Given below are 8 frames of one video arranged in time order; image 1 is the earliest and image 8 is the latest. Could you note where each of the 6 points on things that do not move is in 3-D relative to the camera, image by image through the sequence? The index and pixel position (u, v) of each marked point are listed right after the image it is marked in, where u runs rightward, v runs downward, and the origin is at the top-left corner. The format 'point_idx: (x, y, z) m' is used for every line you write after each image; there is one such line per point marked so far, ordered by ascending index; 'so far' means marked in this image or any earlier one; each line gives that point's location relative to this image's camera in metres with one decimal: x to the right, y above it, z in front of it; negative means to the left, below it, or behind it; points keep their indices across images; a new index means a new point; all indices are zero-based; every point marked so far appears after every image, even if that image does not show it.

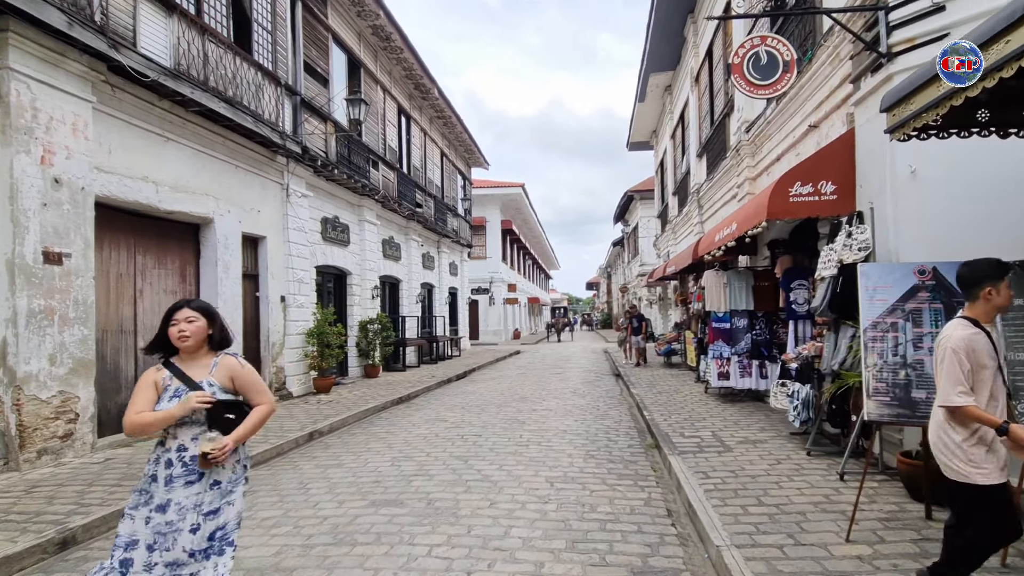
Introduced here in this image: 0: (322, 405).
0: (-3.9, -2.4, +8.9) m
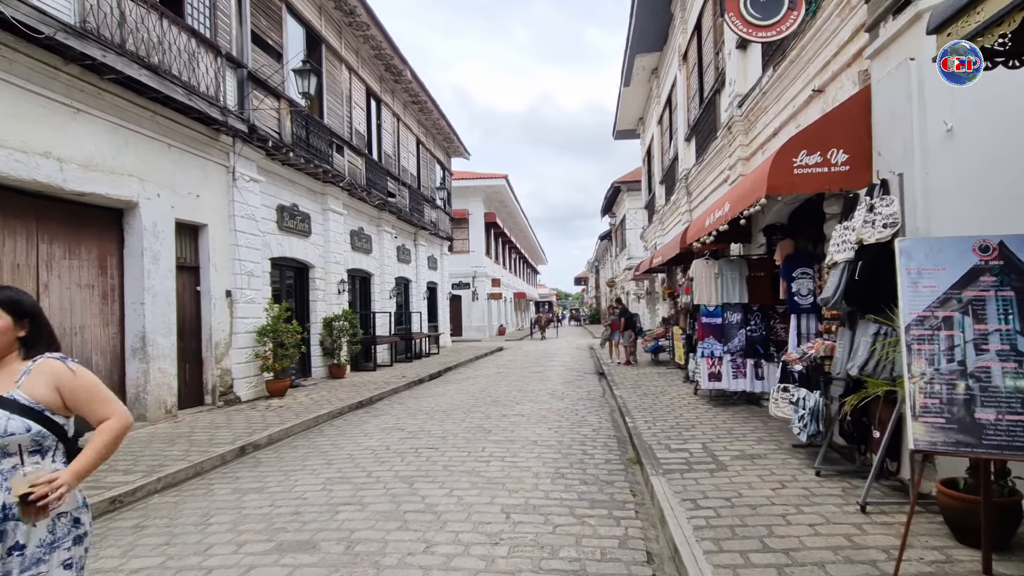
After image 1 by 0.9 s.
0: (-4.5, -2.3, +7.9) m
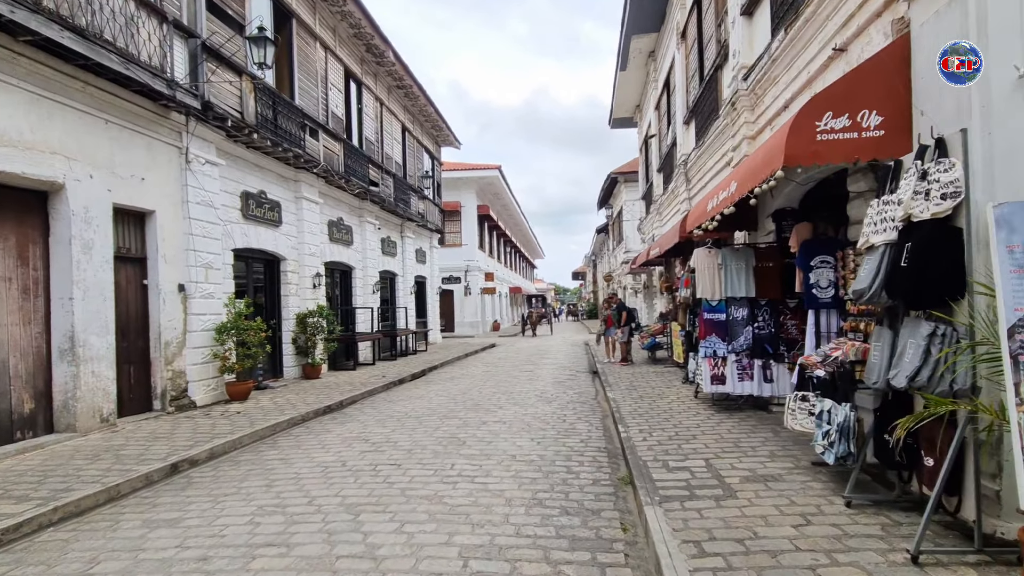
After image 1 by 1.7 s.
0: (-4.8, -2.2, +7.2) m
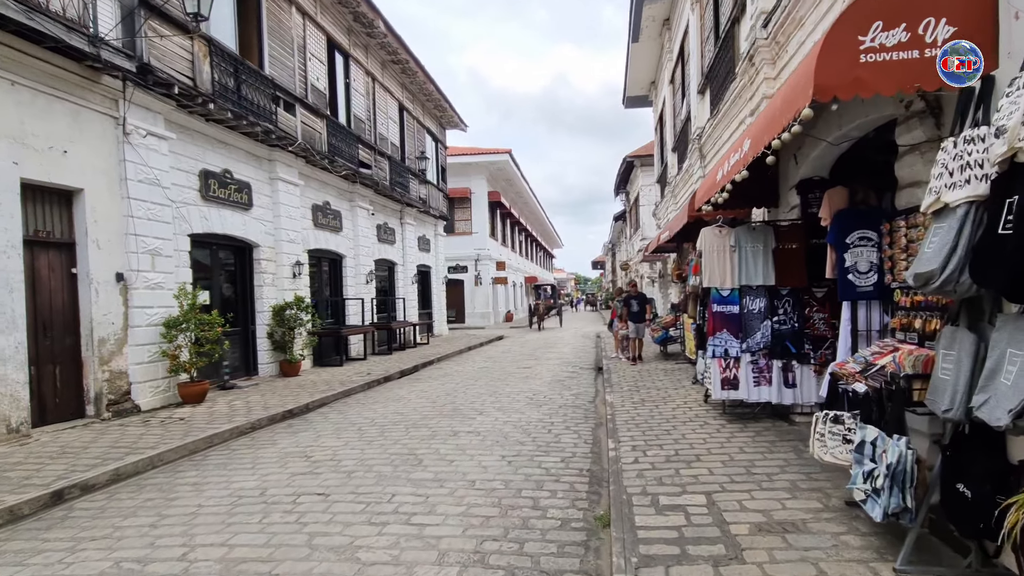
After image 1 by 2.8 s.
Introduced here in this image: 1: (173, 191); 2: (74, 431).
0: (-5.2, -2.0, +6.3) m
1: (-6.4, +1.8, +8.1) m
2: (-6.2, -2.0, +6.1) m
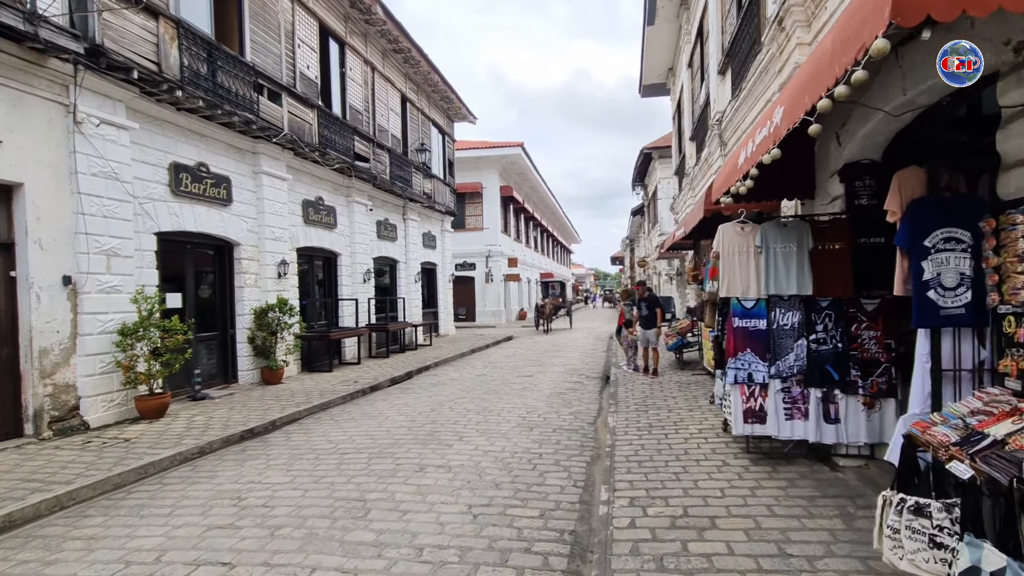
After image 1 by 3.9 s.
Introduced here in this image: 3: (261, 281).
0: (-5.4, -2.1, +5.6) m
1: (-6.5, +1.7, +7.4) m
2: (-6.5, -2.1, +5.5) m
3: (-5.7, +0.1, +9.7) m
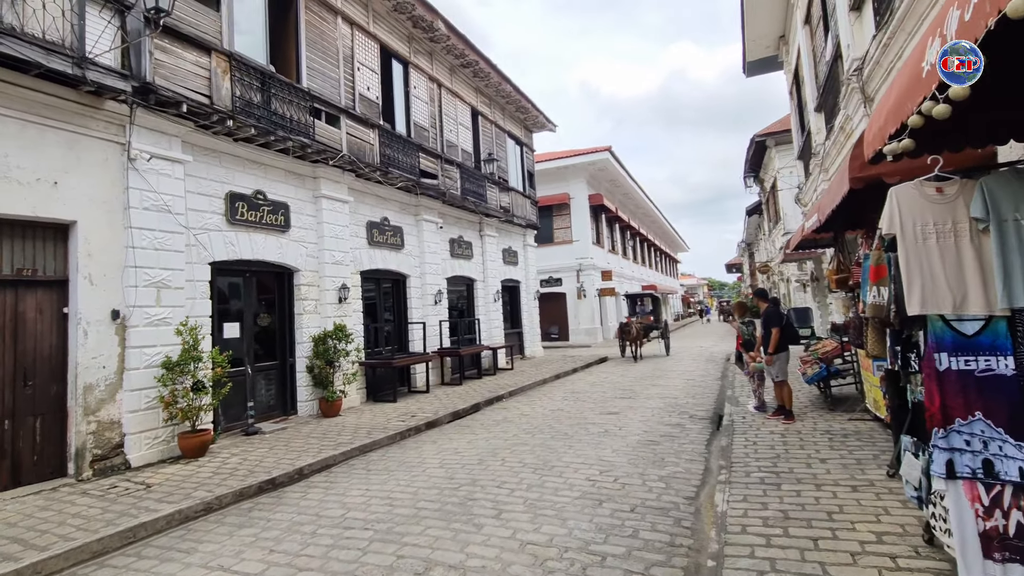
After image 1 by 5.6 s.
0: (-4.8, -2.6, +5.2) m
1: (-5.5, +1.2, +7.3) m
2: (-5.9, -2.6, +5.3) m
3: (-4.1, -0.4, +9.3) m
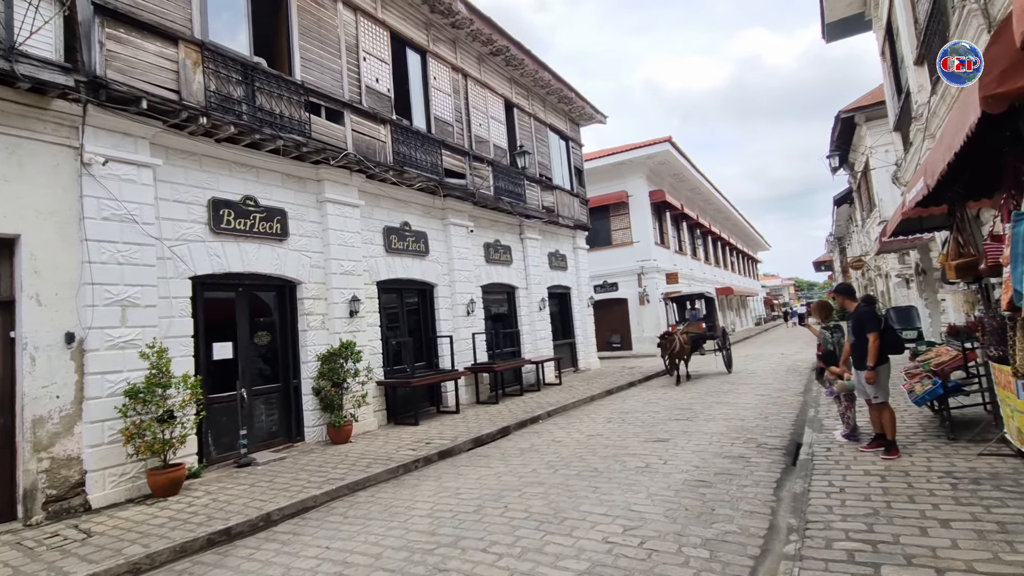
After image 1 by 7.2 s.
0: (-4.9, -2.8, +4.7) m
1: (-5.4, +0.9, +6.9) m
2: (-6.0, -2.8, +4.9) m
3: (-3.7, -0.7, +8.7) m
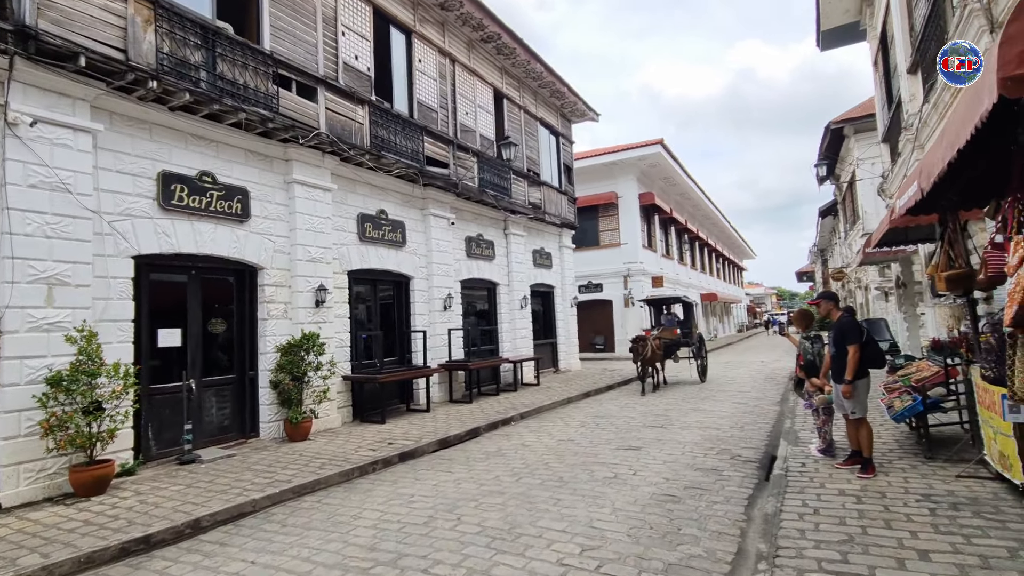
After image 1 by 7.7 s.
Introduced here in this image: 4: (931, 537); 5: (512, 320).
0: (-5.4, -2.5, +4.2) m
1: (-5.8, +1.2, +6.4) m
2: (-6.4, -2.5, +4.4) m
3: (-4.2, -0.4, +8.2) m
4: (+4.5, -2.7, +4.6) m
5: (-0.1, -1.1, +14.4) m
